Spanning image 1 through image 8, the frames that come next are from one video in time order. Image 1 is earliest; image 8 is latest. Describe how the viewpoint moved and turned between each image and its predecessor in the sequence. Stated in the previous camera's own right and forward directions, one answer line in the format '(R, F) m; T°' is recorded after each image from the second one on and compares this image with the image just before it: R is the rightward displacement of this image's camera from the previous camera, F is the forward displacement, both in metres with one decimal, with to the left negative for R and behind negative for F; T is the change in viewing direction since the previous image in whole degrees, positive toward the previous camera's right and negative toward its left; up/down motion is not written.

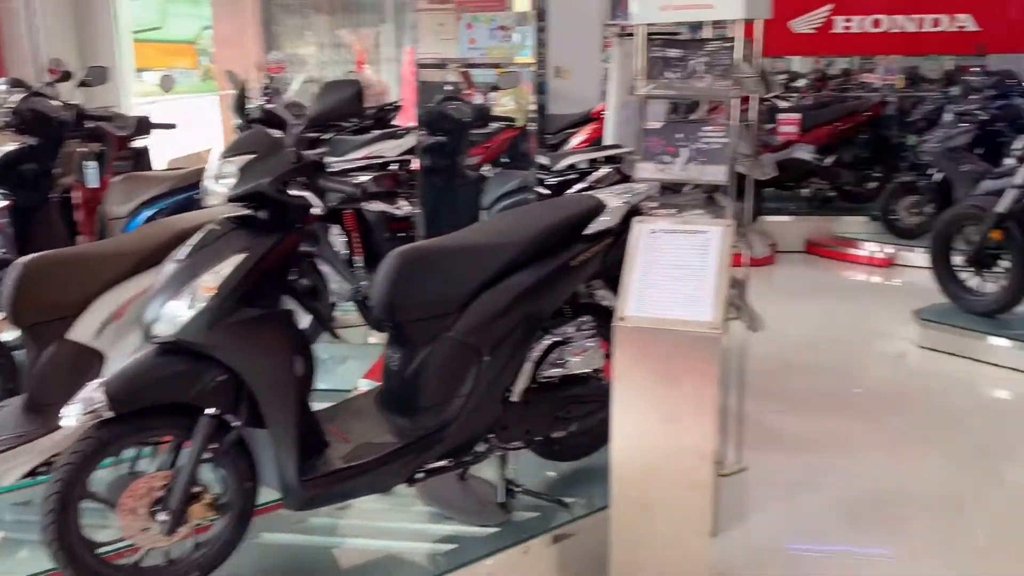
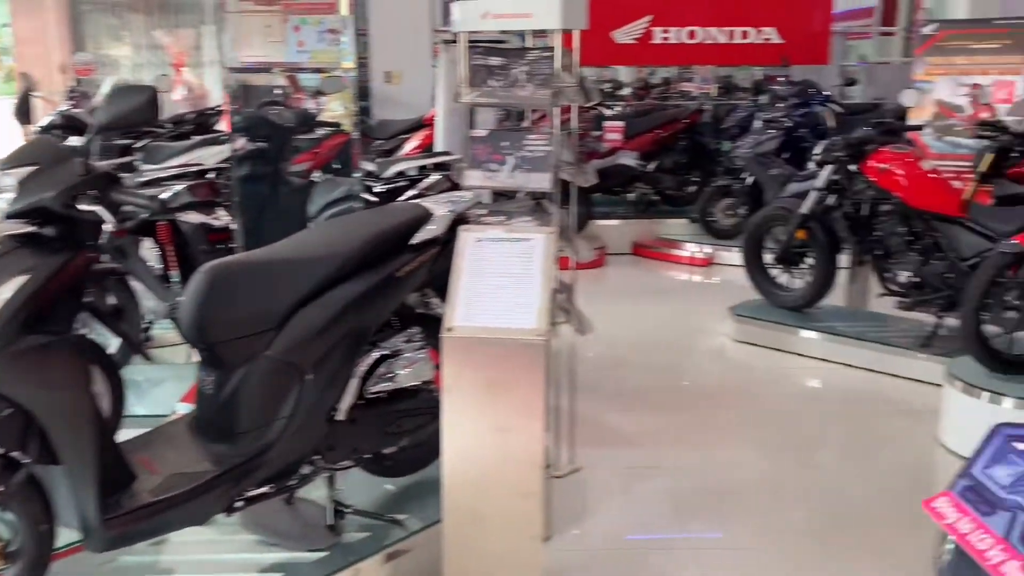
(0.0, 0.0) m; +10°
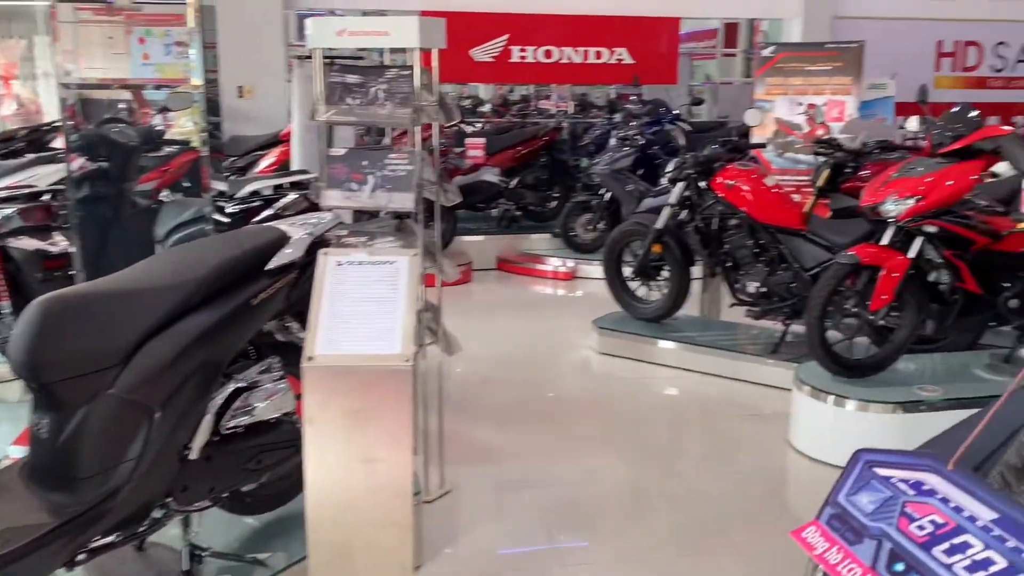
(0.0, 0.0) m; +9°
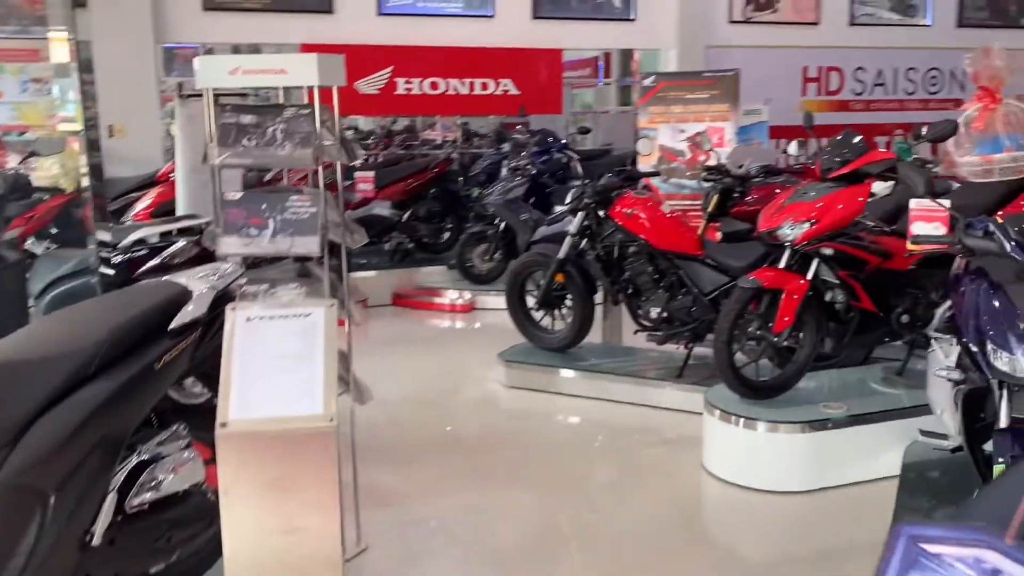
(-0.1, +0.1) m; +7°
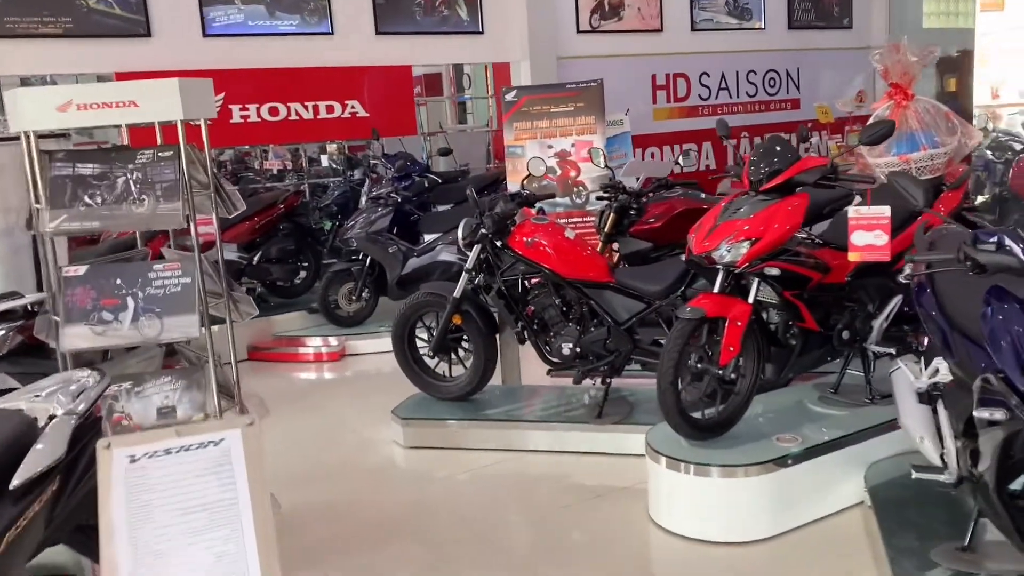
(-0.2, +0.5) m; +11°
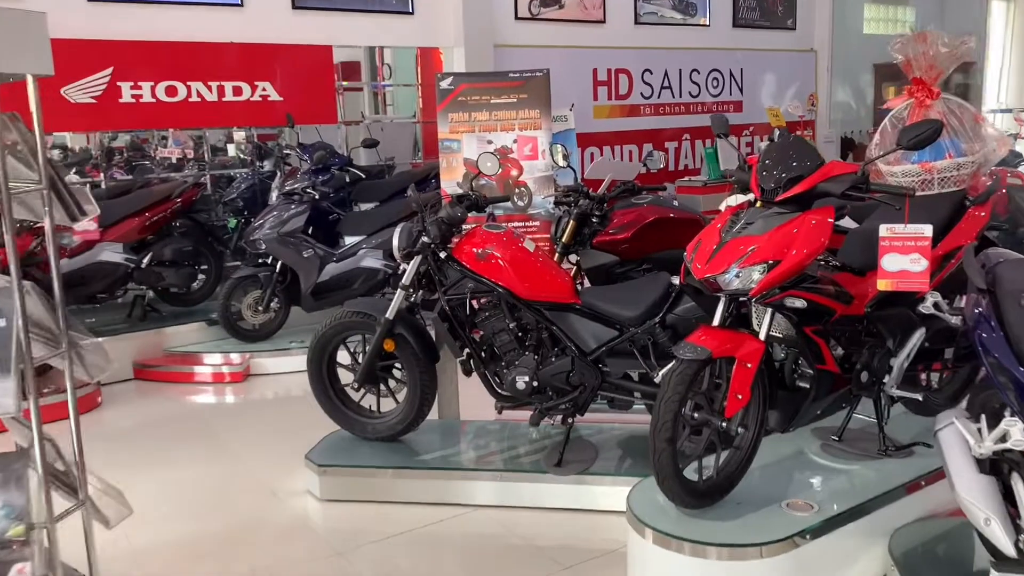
(-0.1, +0.6) m; +6°
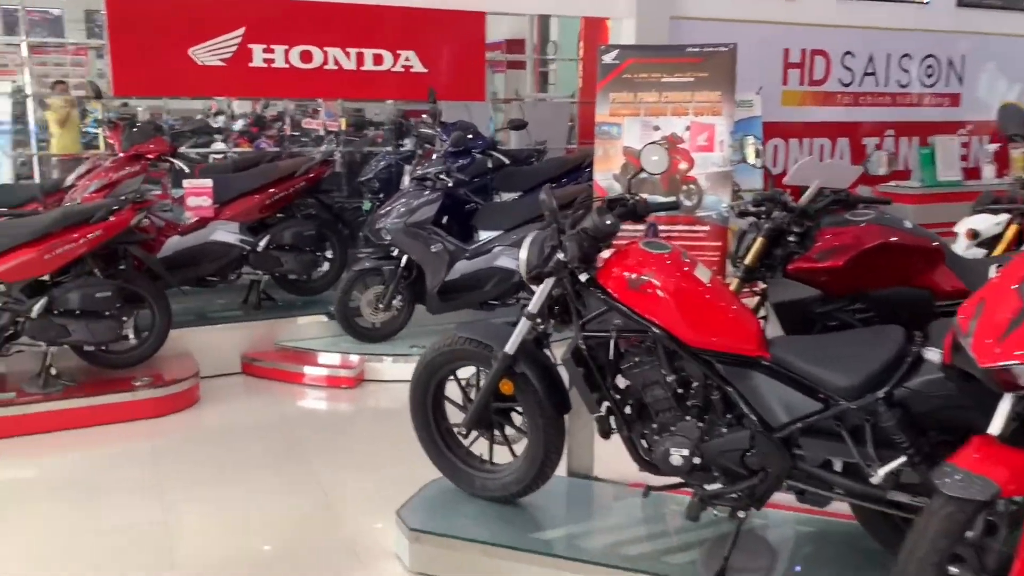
(0.0, +0.7) m; -10°
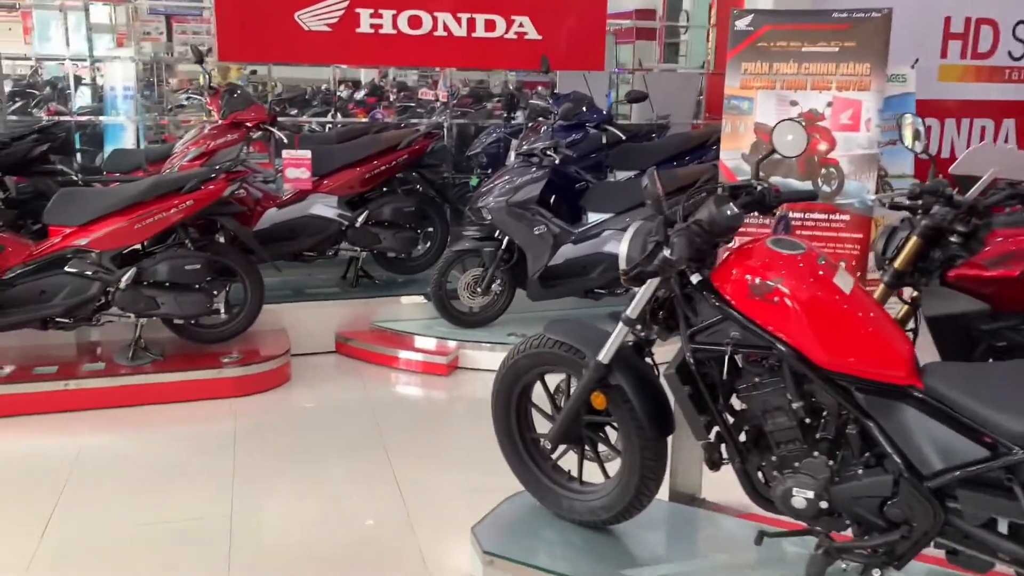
(0.0, +0.3) m; -8°
